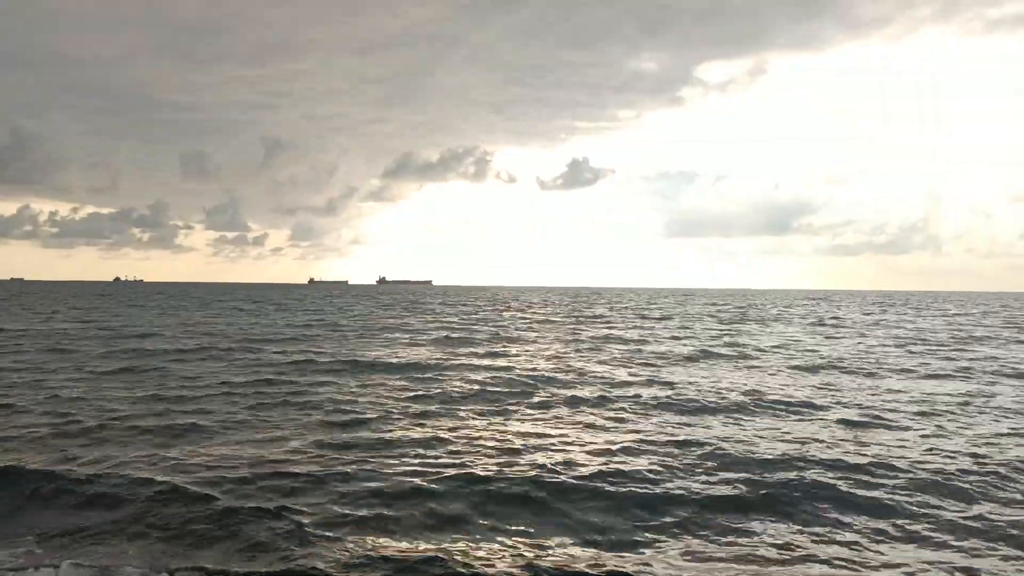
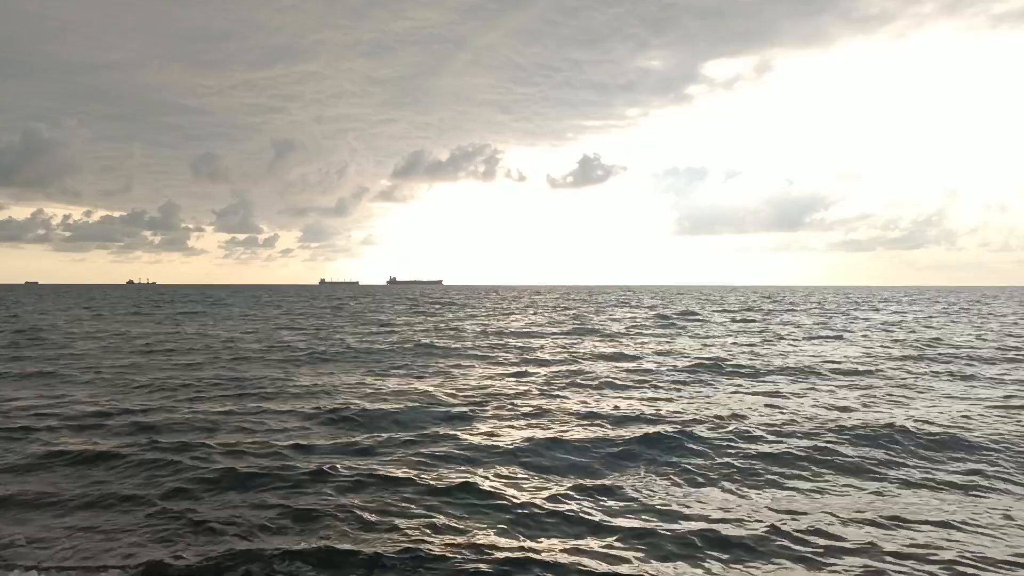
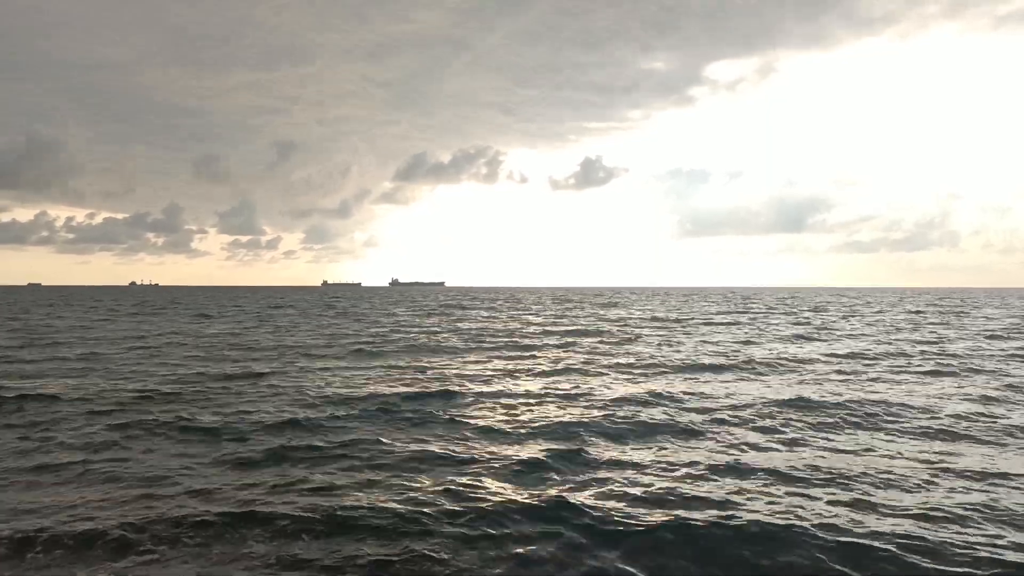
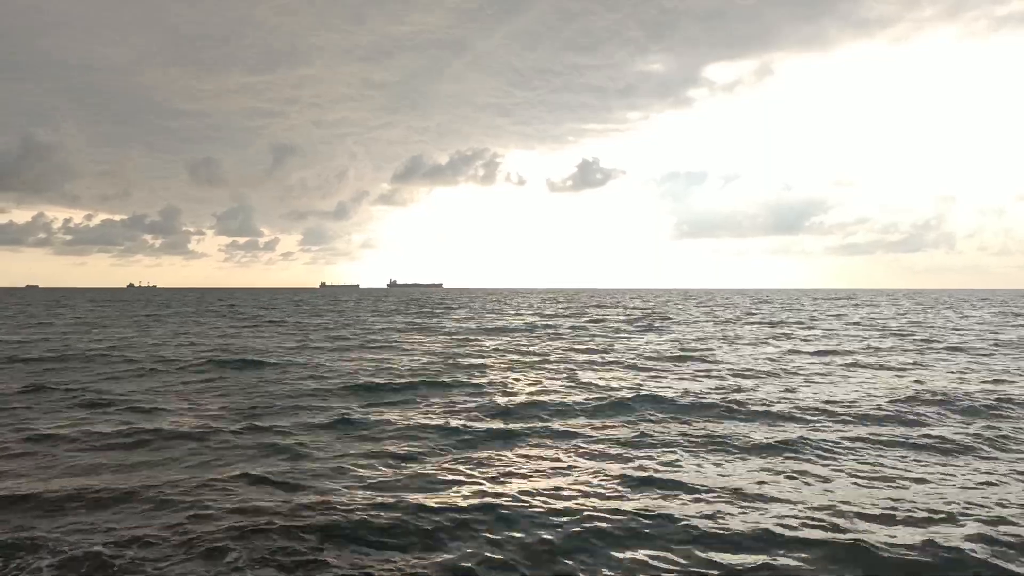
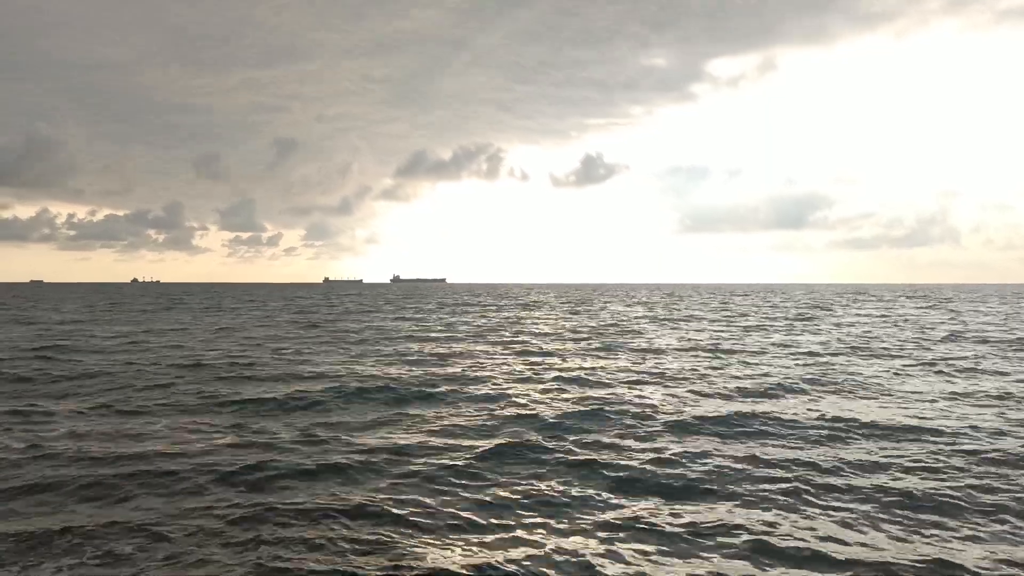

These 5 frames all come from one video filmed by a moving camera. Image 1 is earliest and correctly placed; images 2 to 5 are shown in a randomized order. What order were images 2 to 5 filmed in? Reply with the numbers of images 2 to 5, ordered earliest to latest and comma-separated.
4, 5, 3, 2
